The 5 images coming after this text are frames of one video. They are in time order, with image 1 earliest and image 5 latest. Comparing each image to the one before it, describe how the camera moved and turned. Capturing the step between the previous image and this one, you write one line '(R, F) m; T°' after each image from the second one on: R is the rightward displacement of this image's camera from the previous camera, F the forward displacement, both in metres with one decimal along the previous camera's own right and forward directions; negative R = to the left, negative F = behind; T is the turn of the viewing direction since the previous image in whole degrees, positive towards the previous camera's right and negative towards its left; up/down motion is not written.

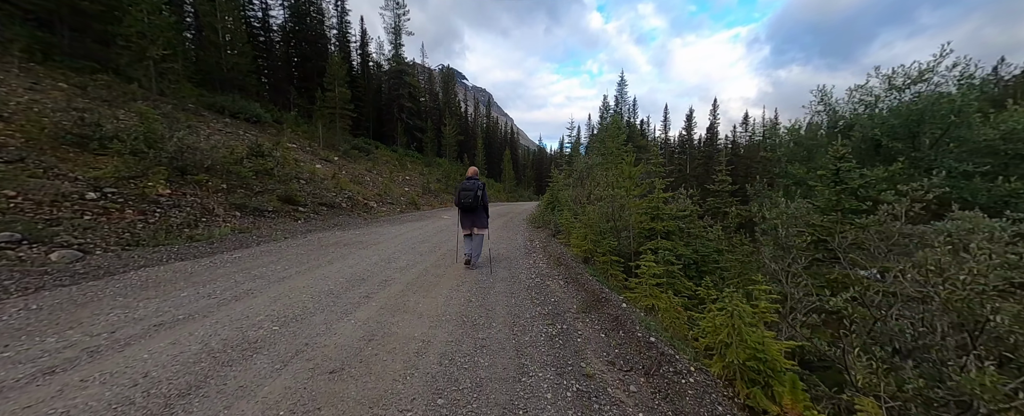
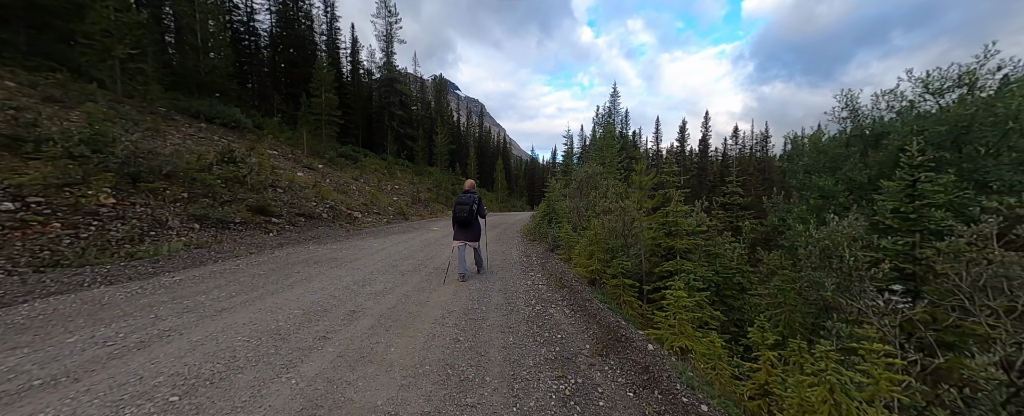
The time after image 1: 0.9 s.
(-0.1, +0.8) m; +2°
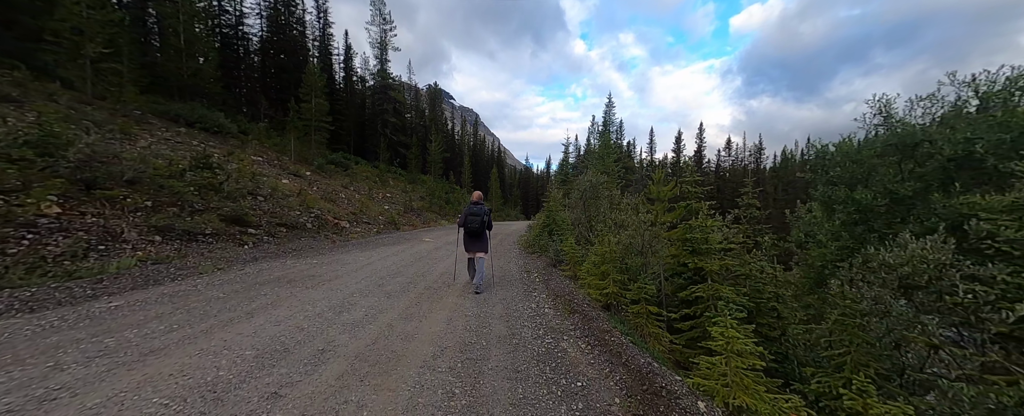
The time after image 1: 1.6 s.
(-0.2, +0.7) m; +1°
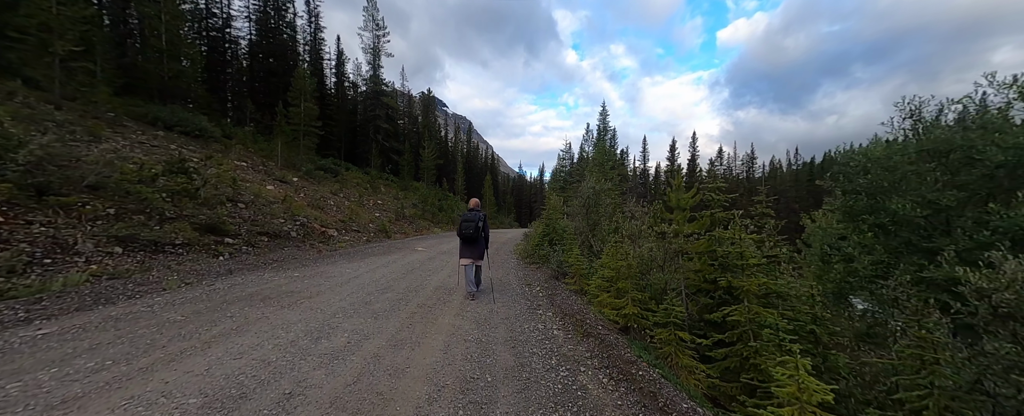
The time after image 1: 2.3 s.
(-0.2, +0.6) m; +1°
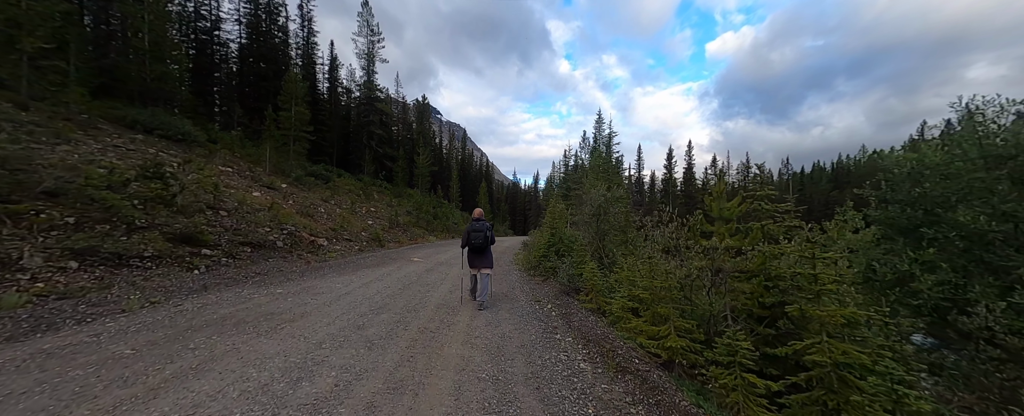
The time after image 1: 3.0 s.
(-0.3, +0.6) m; +1°
